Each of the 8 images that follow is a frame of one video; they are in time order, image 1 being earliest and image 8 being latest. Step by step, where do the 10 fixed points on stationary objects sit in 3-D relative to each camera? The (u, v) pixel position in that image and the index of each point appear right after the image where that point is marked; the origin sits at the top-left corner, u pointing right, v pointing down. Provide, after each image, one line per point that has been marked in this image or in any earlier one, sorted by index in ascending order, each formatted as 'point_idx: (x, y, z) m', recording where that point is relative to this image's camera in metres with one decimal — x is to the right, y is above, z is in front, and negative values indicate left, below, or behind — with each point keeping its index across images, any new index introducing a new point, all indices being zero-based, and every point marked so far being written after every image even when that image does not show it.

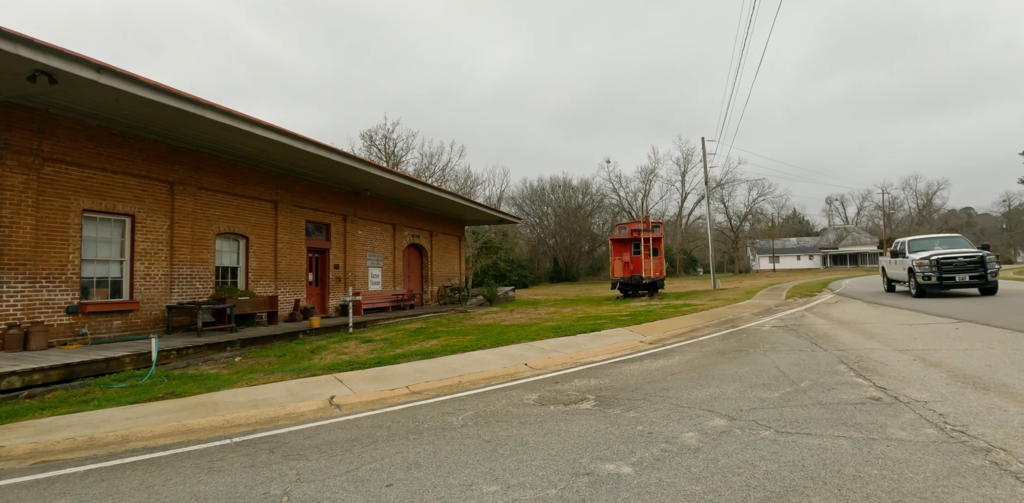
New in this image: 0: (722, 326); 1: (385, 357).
0: (+5.2, -1.9, +12.0) m
1: (-2.7, -2.4, +10.4) m
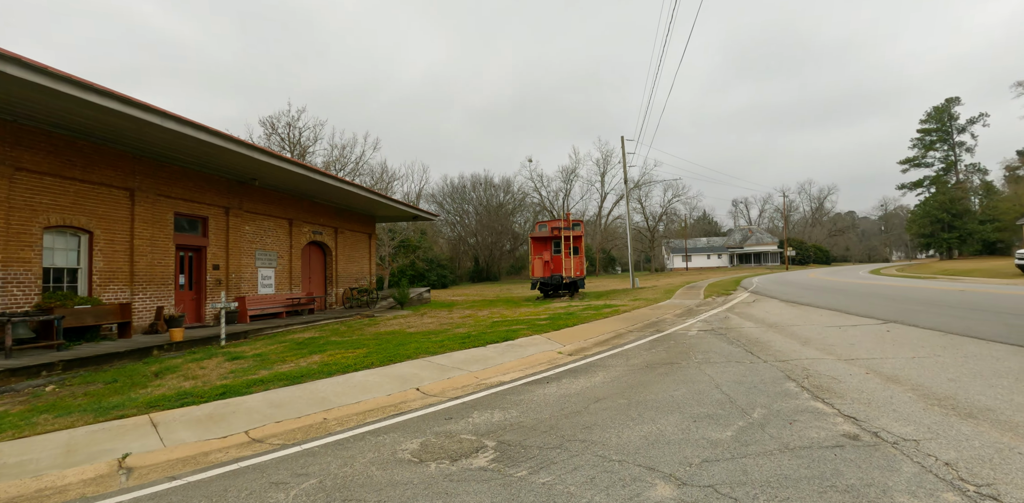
0: (+3.0, -1.8, +10.9) m
1: (-4.6, -2.3, +8.2) m
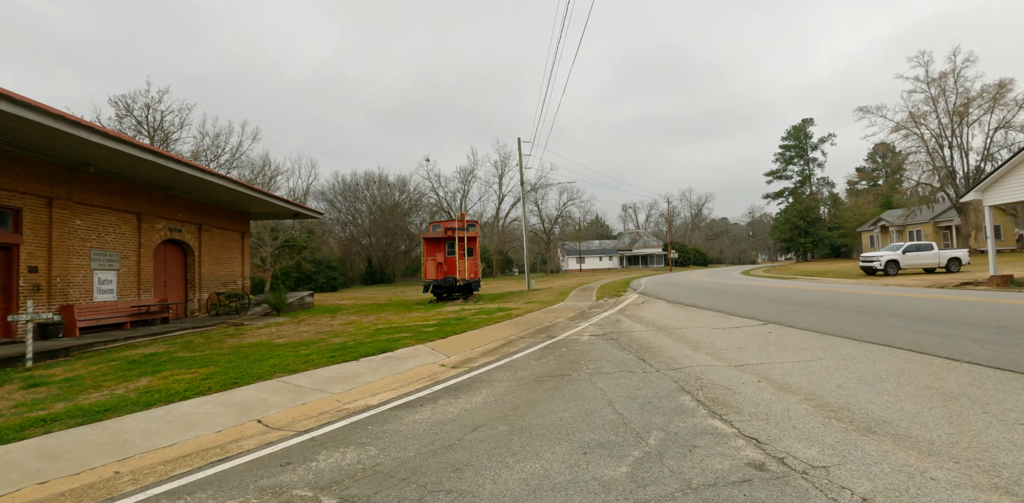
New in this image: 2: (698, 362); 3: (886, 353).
0: (+0.6, -1.9, +10.3) m
1: (-6.3, -2.3, +6.1) m
2: (+2.4, -1.4, +6.3) m
3: (+4.3, -1.2, +5.6) m
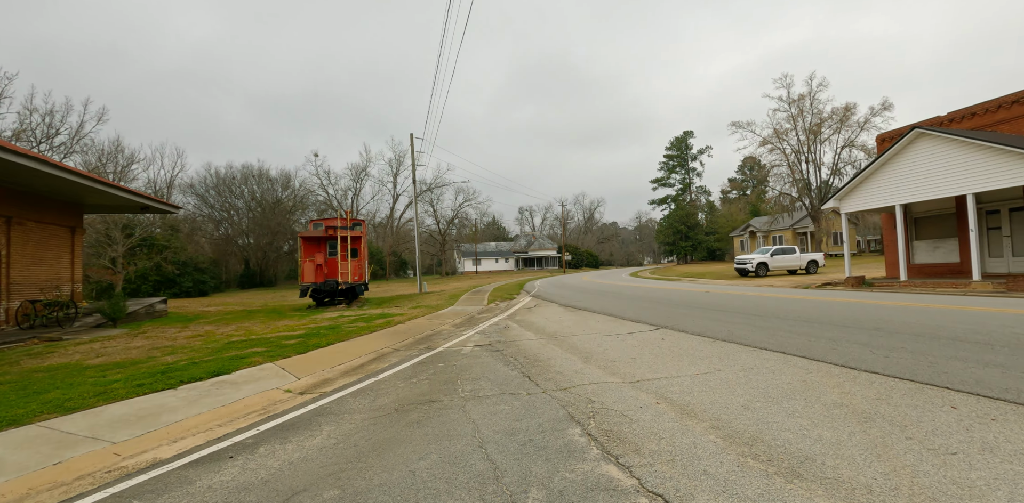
0: (-1.8, -1.9, +9.0) m
1: (-7.6, -2.2, +3.4) m
2: (+0.9, -1.4, +5.4) m
3: (+2.9, -1.2, +5.2) m
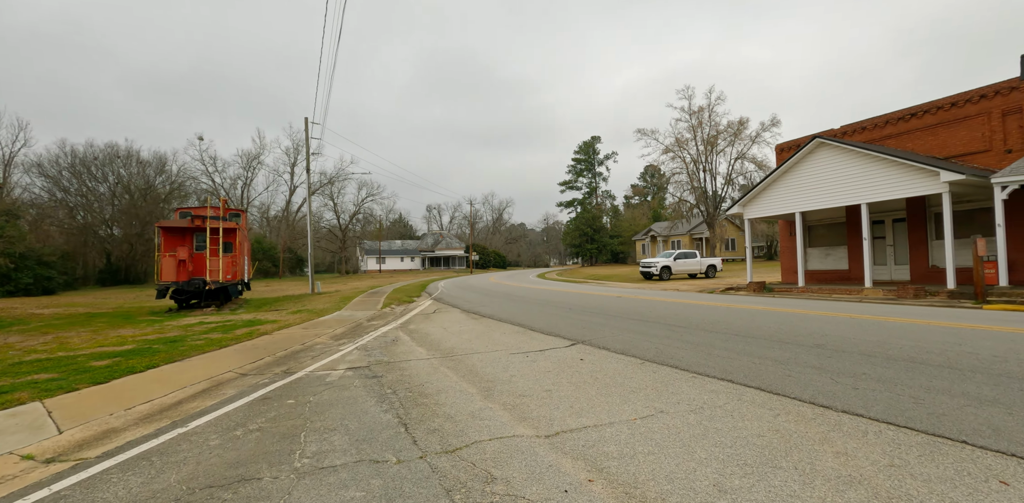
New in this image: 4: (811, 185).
0: (-3.5, -1.8, +6.9) m
1: (-8.2, -2.0, +0.3) m
2: (-0.2, -1.4, +3.9) m
3: (+1.9, -1.2, +4.0) m
4: (+8.5, +1.9, +13.6) m
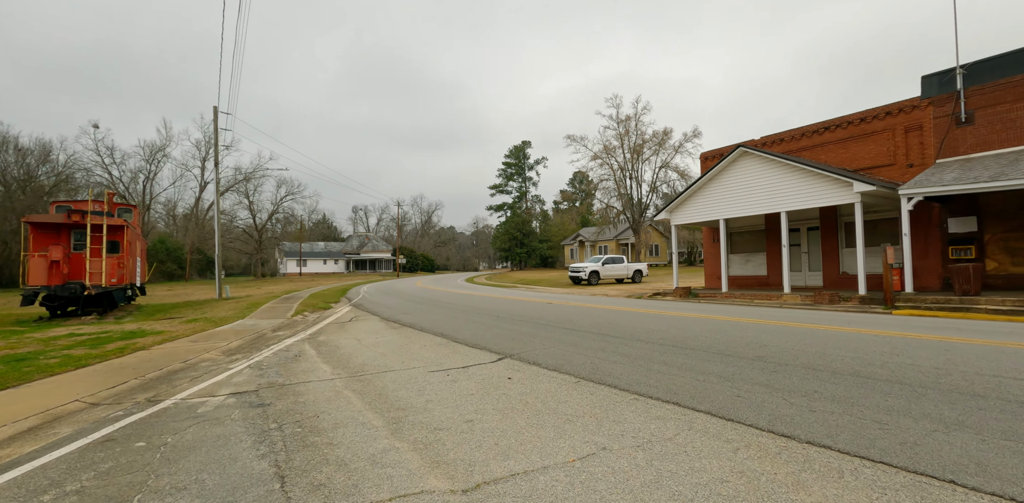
0: (-4.4, -1.8, +5.5) m
1: (-8.1, -1.9, -1.7) m
2: (-0.7, -1.4, +3.0) m
3: (+1.3, -1.3, +3.4) m
4: (+6.4, +1.7, +14.0) m
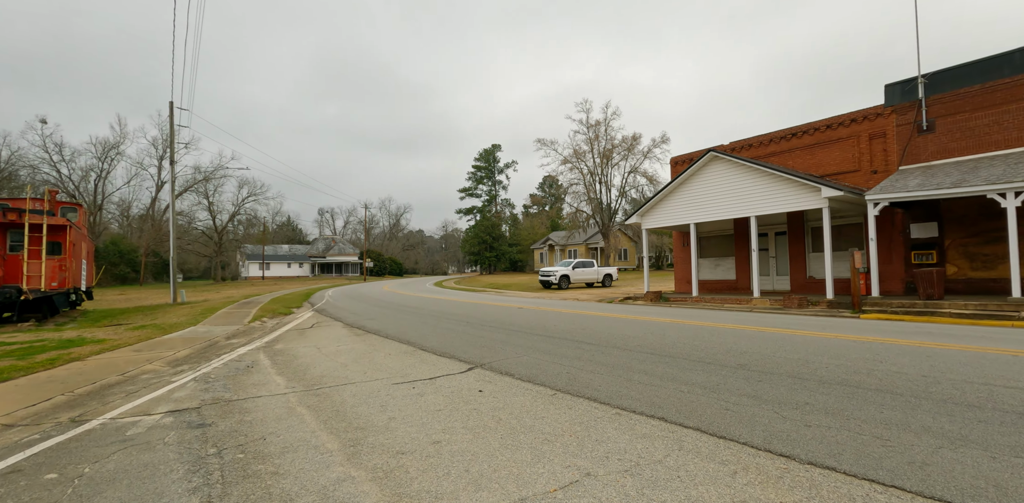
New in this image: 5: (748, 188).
0: (-4.7, -1.8, +4.9) m
1: (-8.0, -1.8, -2.6) m
2: (-0.9, -1.4, +2.6) m
3: (+1.1, -1.3, +3.1) m
4: (+5.6, +1.6, +14.0) m
5: (+6.3, +1.7, +12.9) m
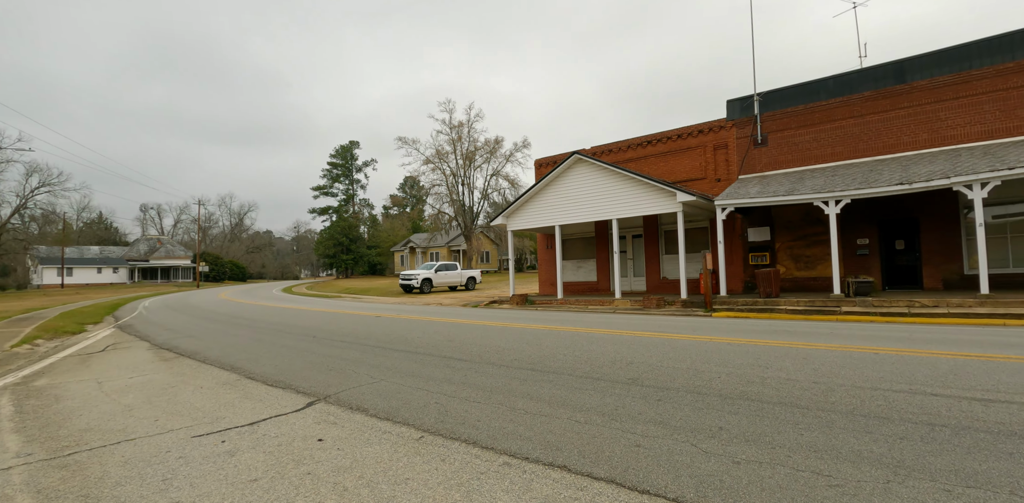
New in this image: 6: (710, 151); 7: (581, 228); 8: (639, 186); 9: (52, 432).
0: (-5.6, -1.8, +2.3) m
1: (-6.7, -1.8, -5.7) m
2: (-1.3, -1.4, +1.2) m
3: (+0.4, -1.3, +2.3) m
4: (+1.7, +1.5, +14.0) m
5: (+2.7, +1.6, +13.1) m
6: (+5.1, +2.6, +12.5) m
7: (+2.2, +0.8, +15.2) m
8: (+3.3, +1.7, +12.6) m
9: (-4.5, -1.7, +4.7) m
